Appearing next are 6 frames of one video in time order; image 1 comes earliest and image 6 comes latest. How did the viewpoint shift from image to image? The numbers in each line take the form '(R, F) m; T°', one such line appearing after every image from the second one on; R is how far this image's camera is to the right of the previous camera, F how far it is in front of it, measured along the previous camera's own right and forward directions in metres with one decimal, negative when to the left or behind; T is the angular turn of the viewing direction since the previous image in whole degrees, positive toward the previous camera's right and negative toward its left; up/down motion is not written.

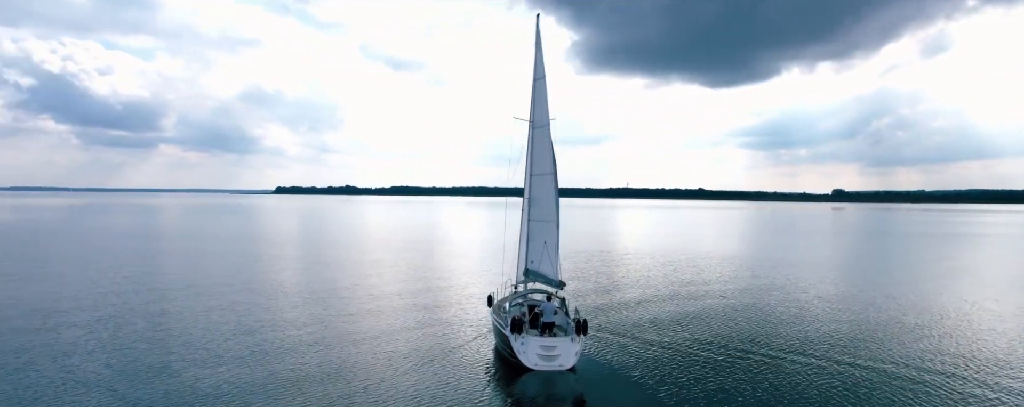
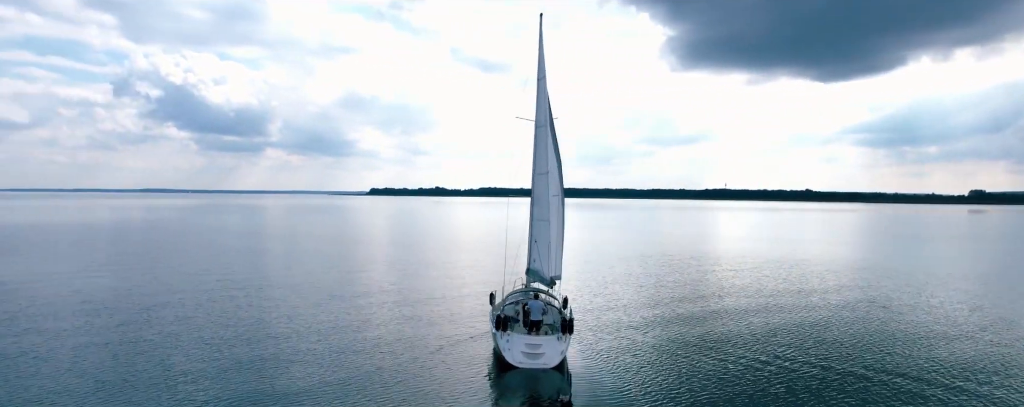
(+3.7, +0.8) m; -7°
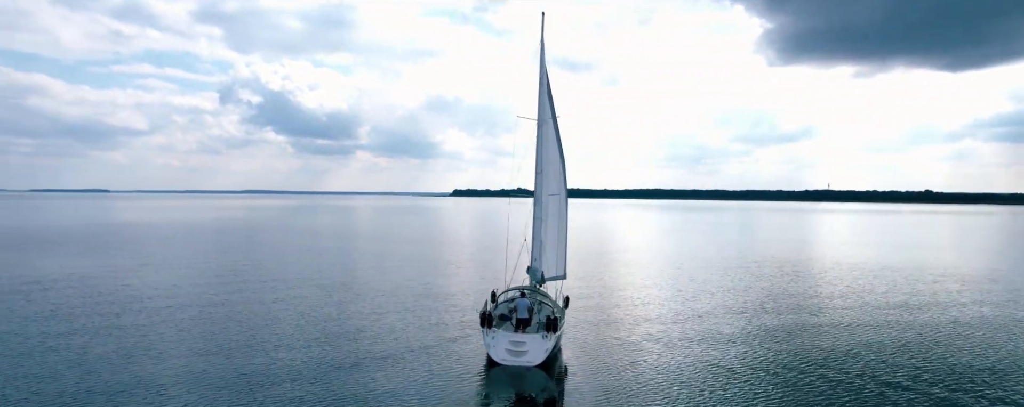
(+3.4, +0.9) m; -6°
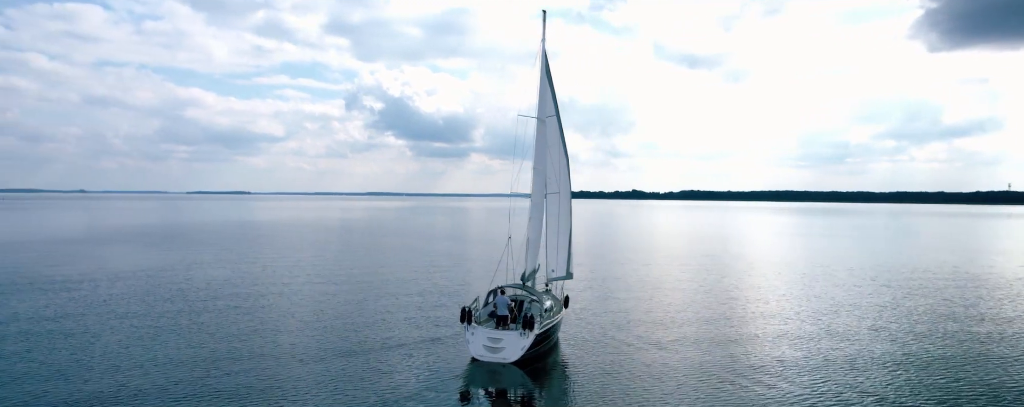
(+4.5, +1.5) m; -8°
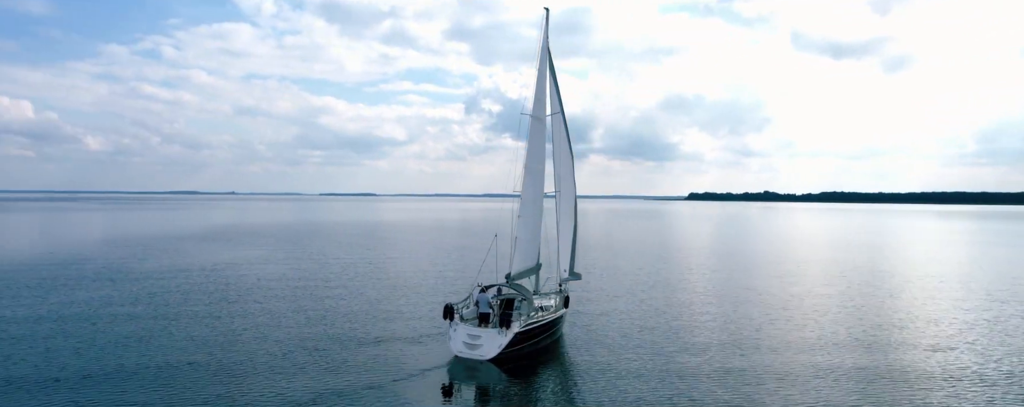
(+4.5, +1.4) m; -9°
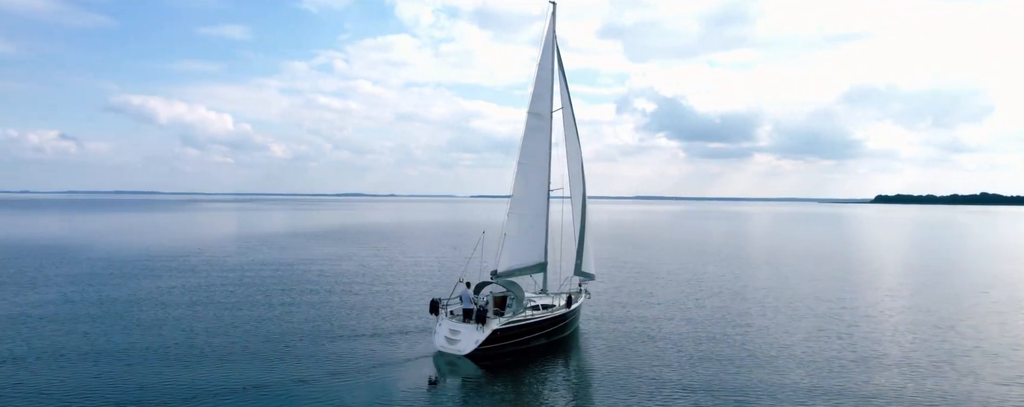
(+5.2, +1.8) m; -11°
